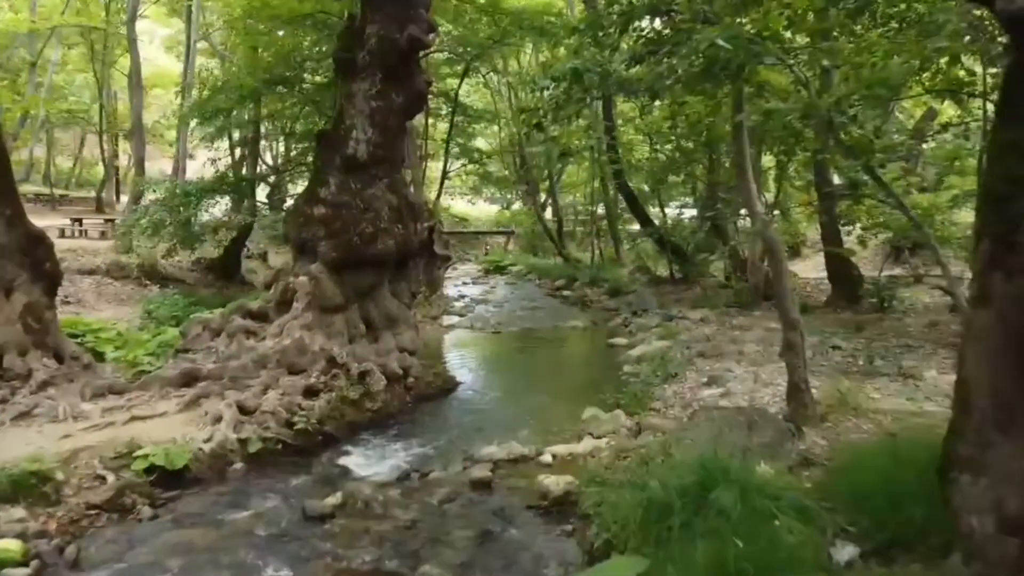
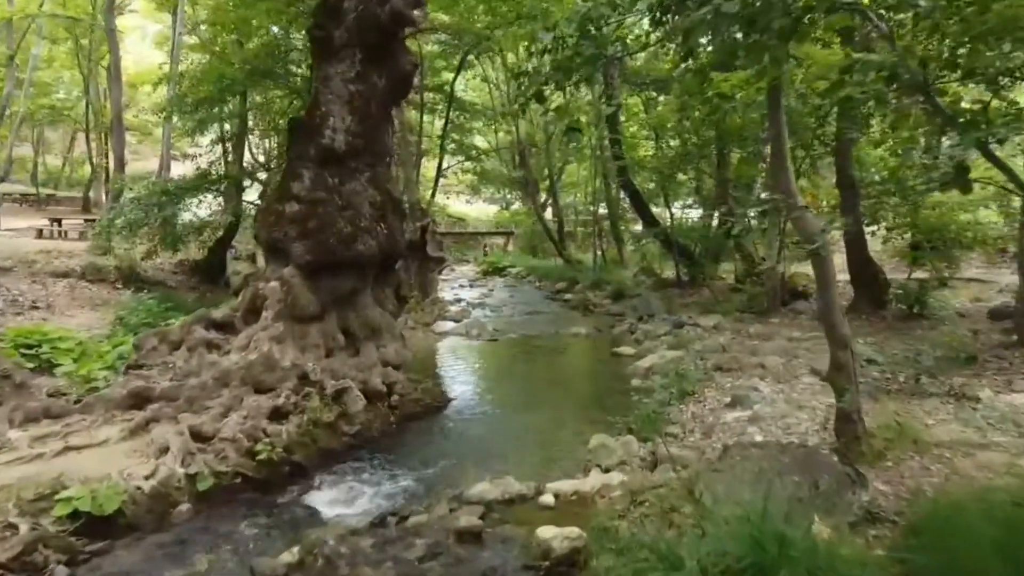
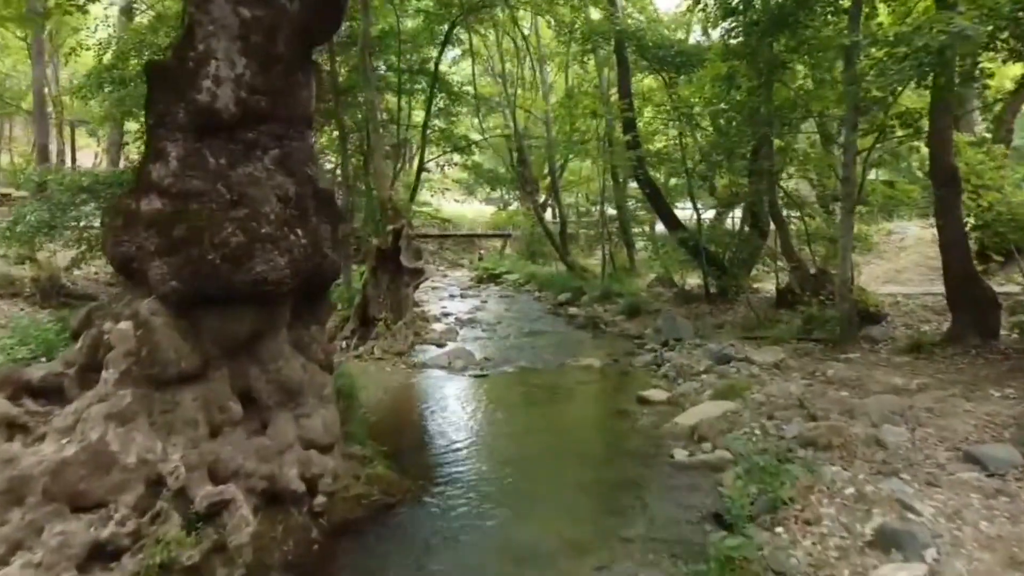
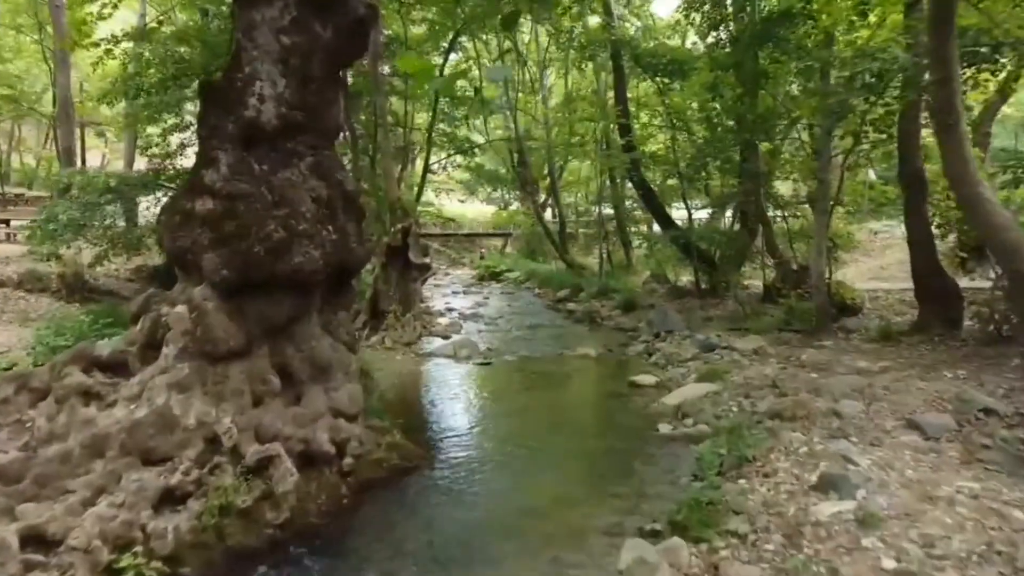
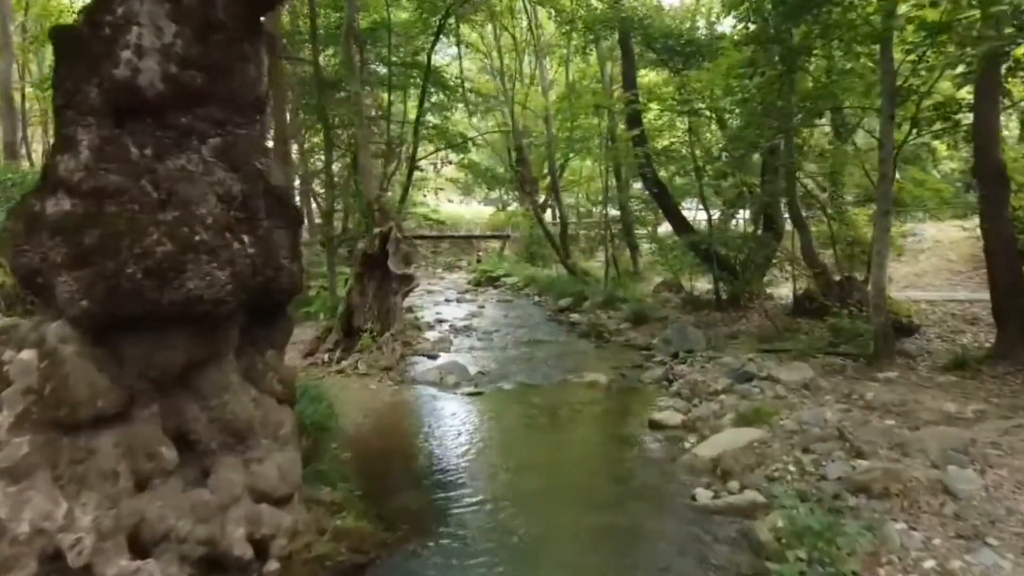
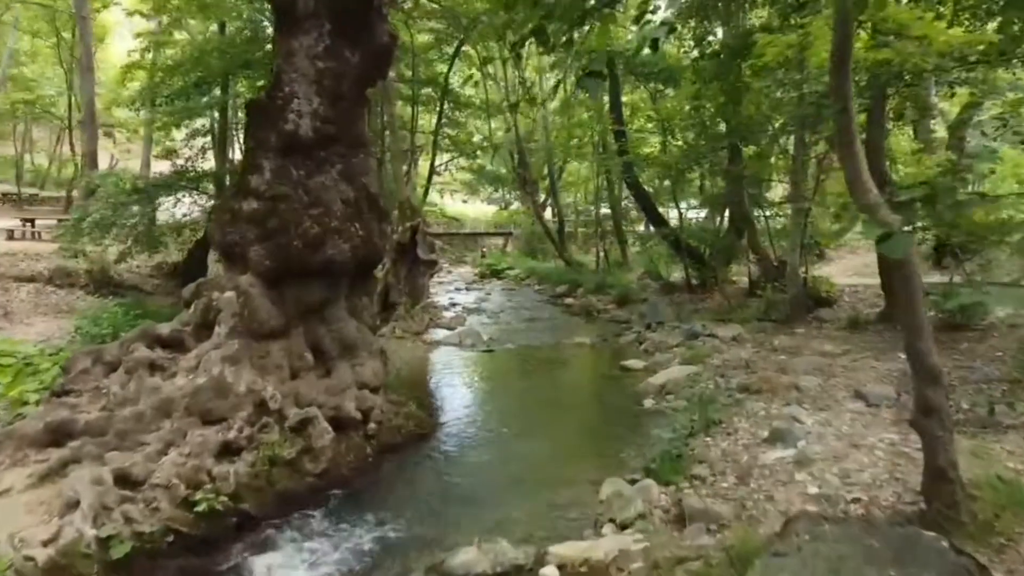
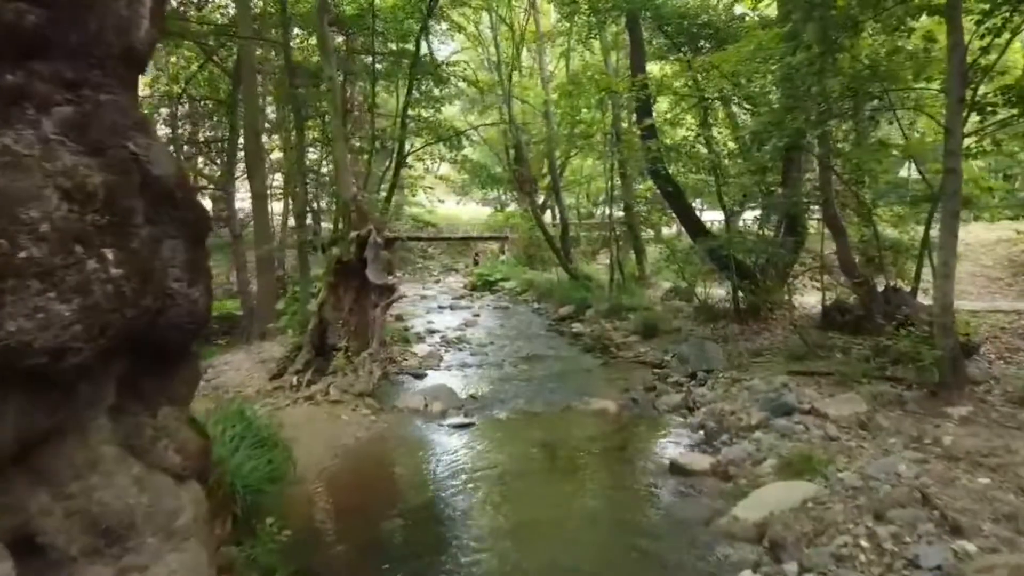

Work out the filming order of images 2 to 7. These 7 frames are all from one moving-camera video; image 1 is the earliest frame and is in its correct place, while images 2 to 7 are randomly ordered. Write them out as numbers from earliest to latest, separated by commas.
2, 6, 4, 3, 5, 7
